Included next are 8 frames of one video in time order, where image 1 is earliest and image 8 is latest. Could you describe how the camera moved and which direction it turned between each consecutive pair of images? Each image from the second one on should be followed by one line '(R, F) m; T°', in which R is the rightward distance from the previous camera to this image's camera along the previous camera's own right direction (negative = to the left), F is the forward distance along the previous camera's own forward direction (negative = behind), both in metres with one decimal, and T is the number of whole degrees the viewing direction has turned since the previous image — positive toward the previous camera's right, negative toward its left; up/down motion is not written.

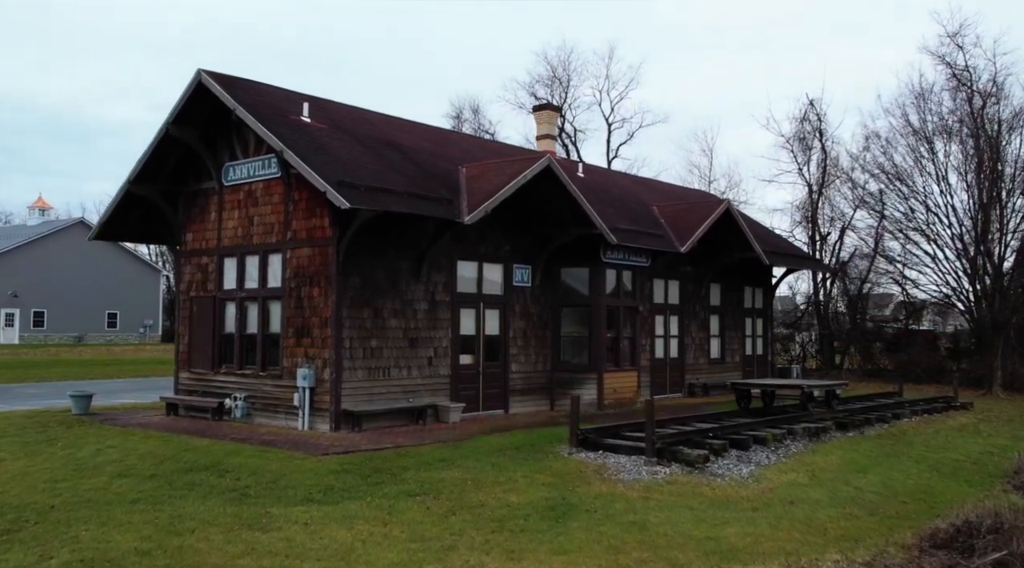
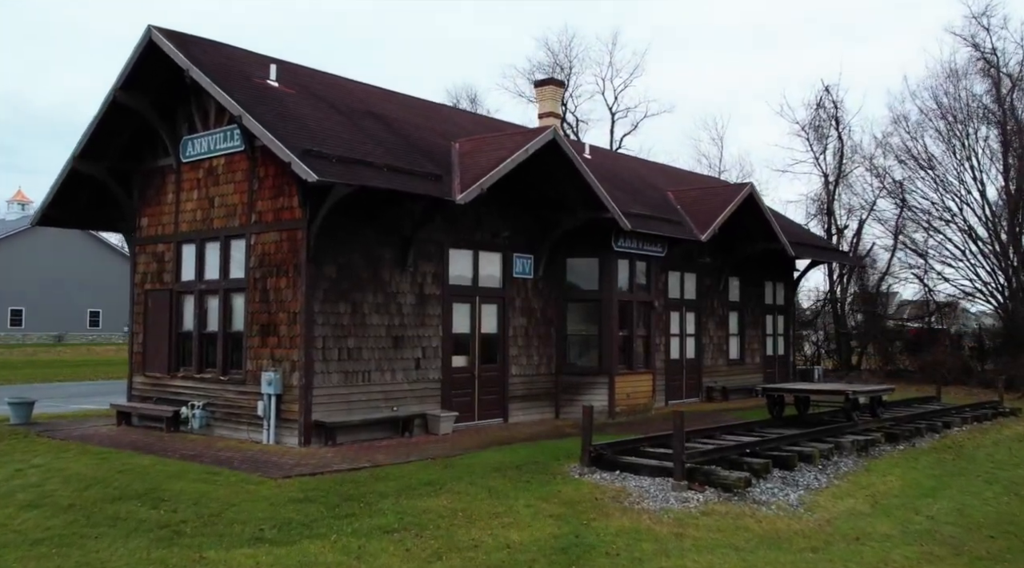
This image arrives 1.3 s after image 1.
(0.0, +2.3) m; 0°
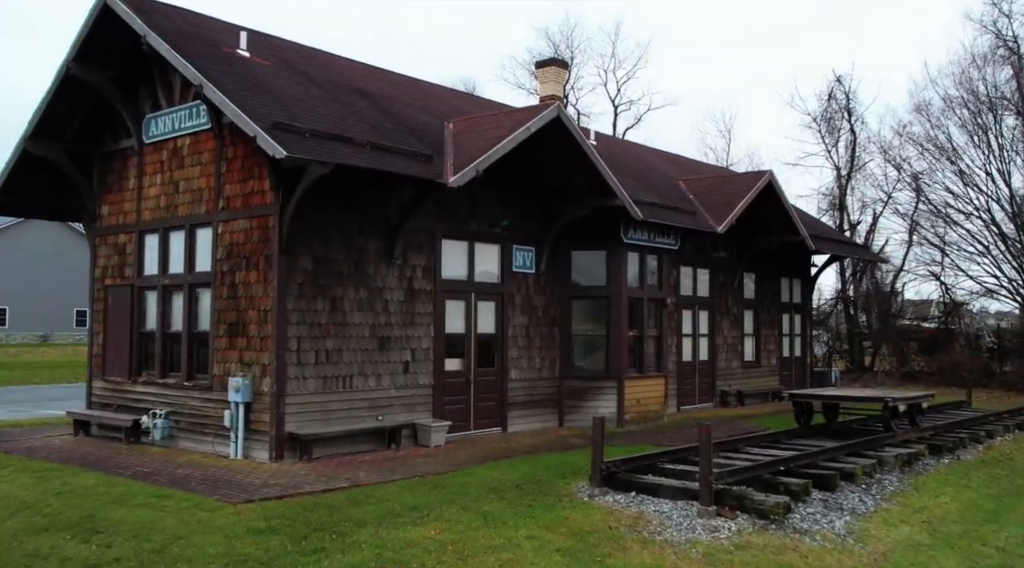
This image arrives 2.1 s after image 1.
(0.0, +1.6) m; 0°
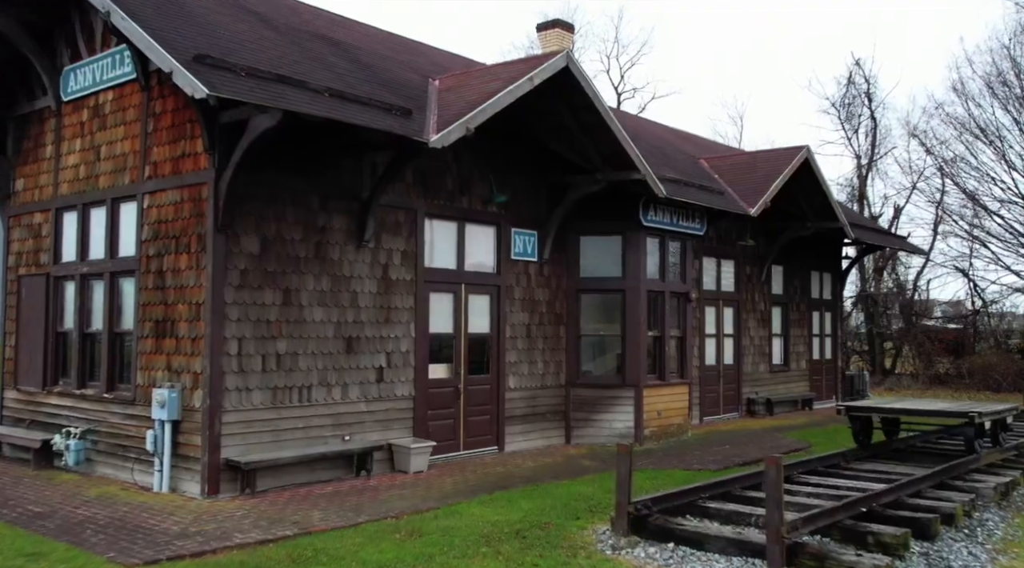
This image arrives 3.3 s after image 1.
(0.0, +2.5) m; 0°
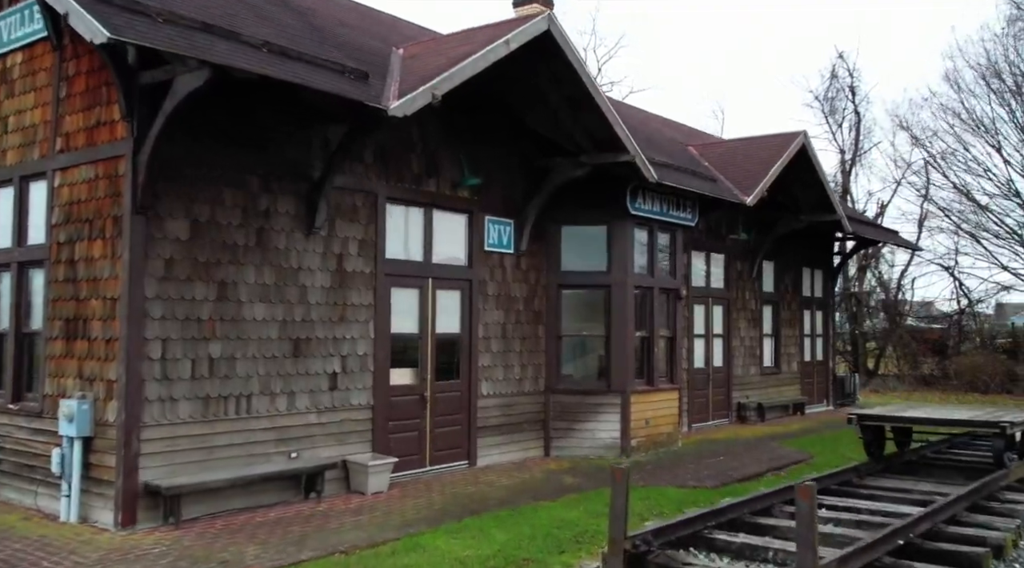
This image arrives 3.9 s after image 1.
(0.0, +1.4) m; +2°
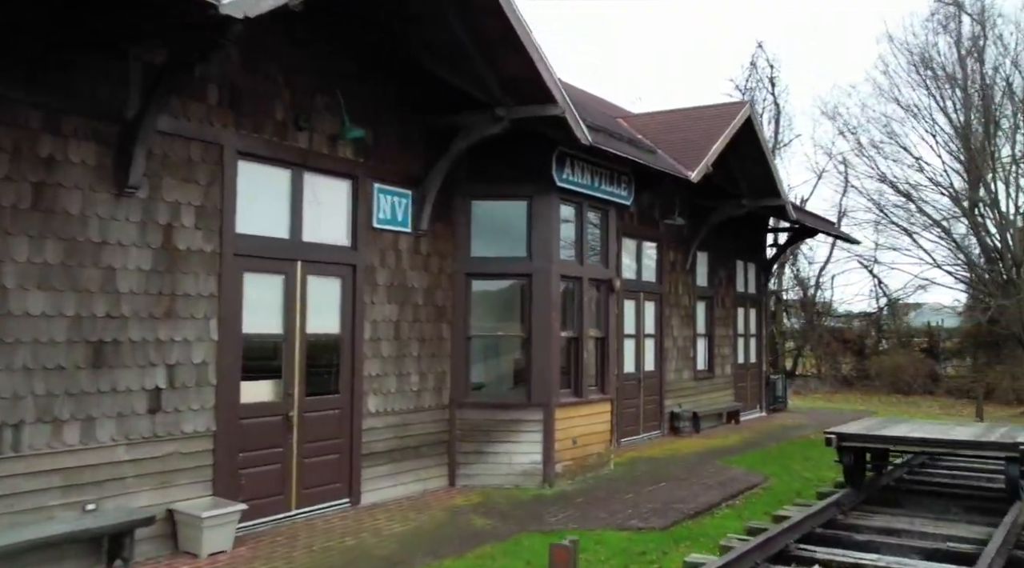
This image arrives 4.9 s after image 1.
(+0.1, +2.4) m; +5°
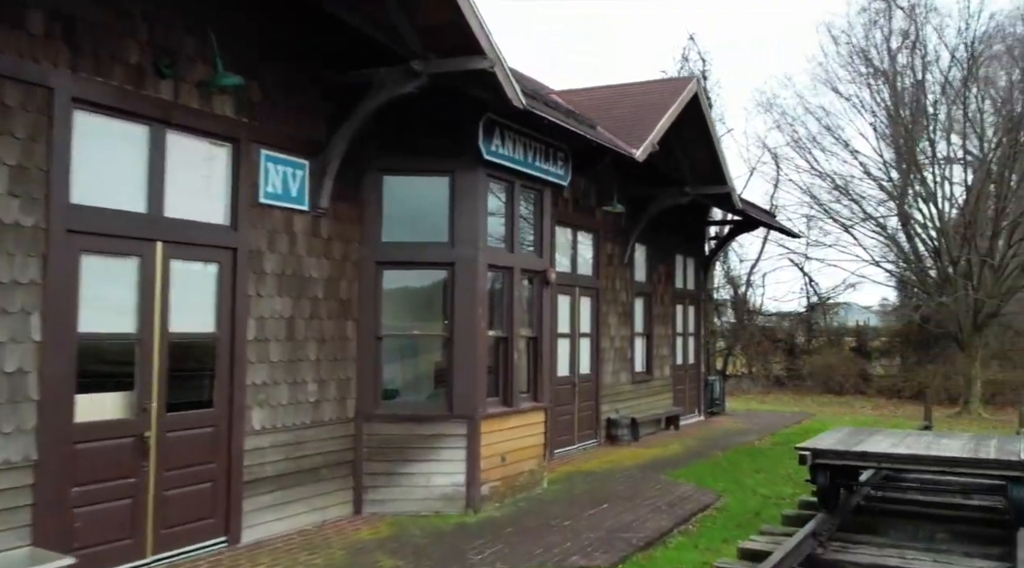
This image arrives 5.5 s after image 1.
(+0.1, +1.5) m; +4°
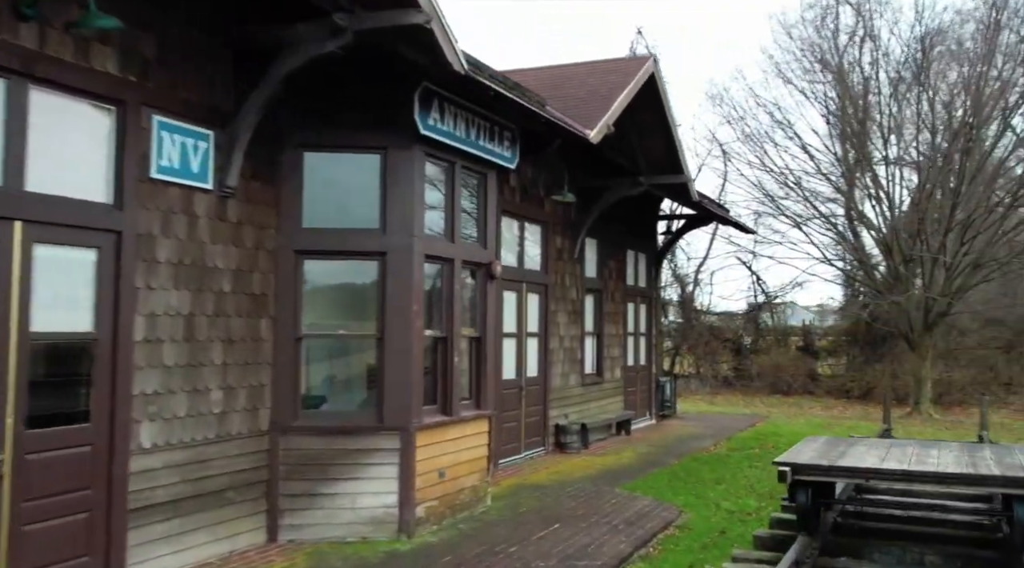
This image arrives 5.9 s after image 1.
(0.0, +1.0) m; +3°
